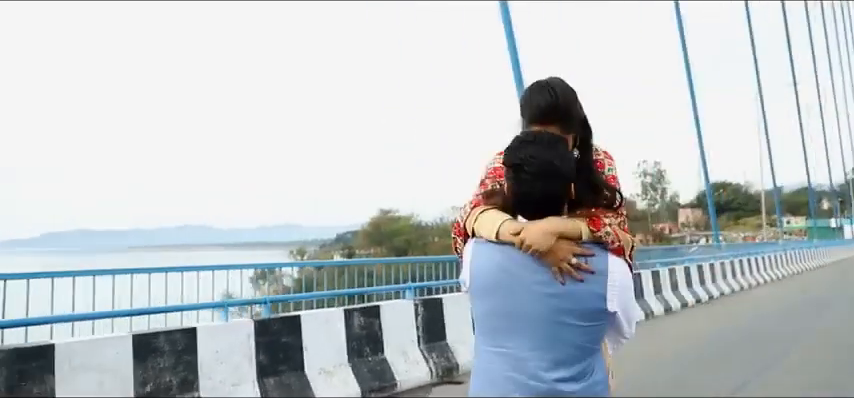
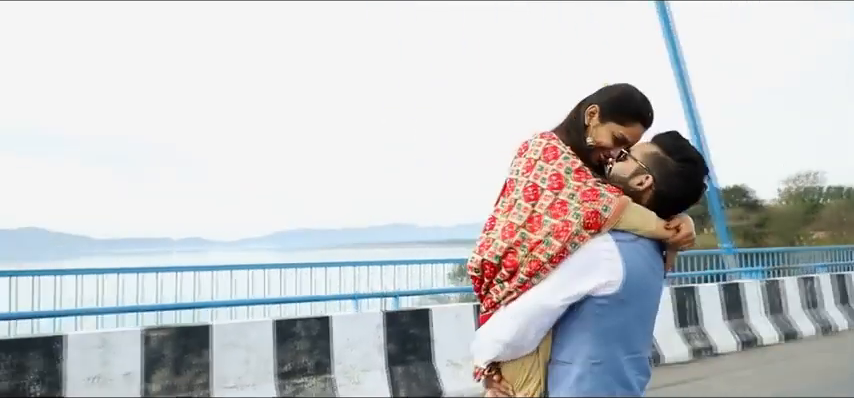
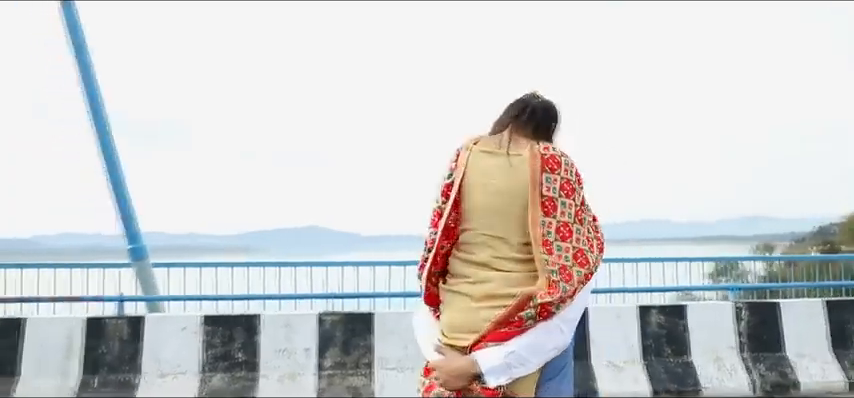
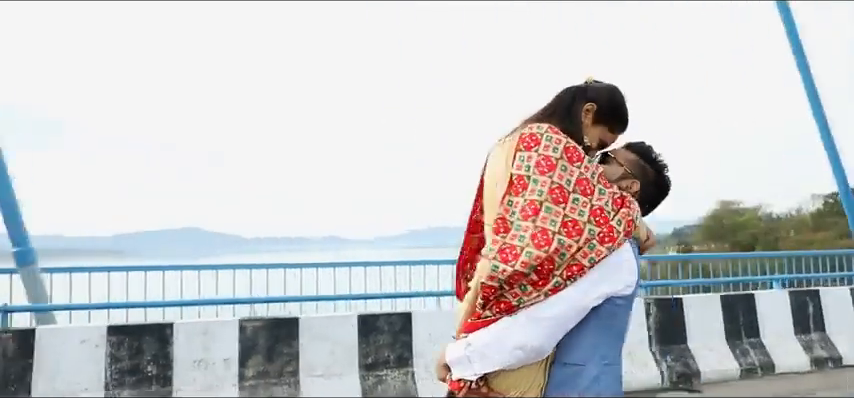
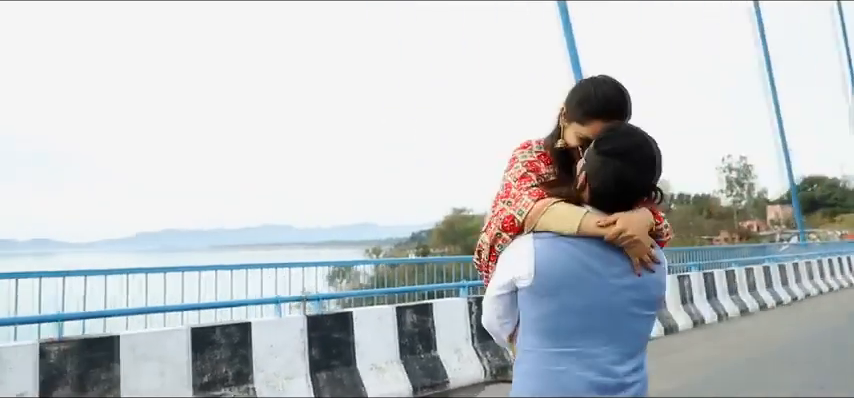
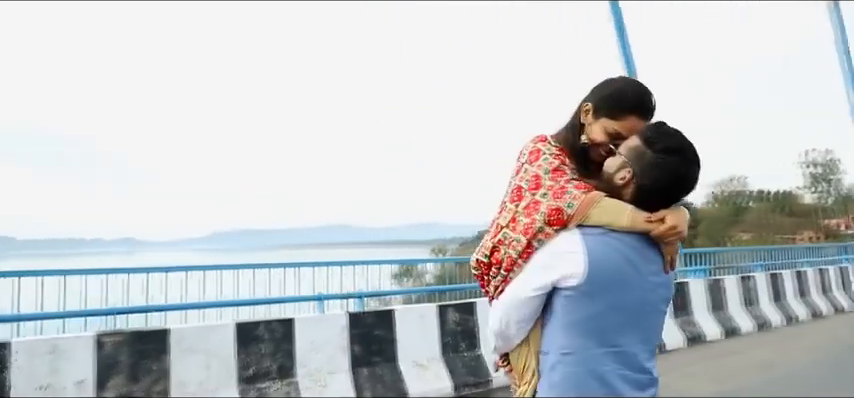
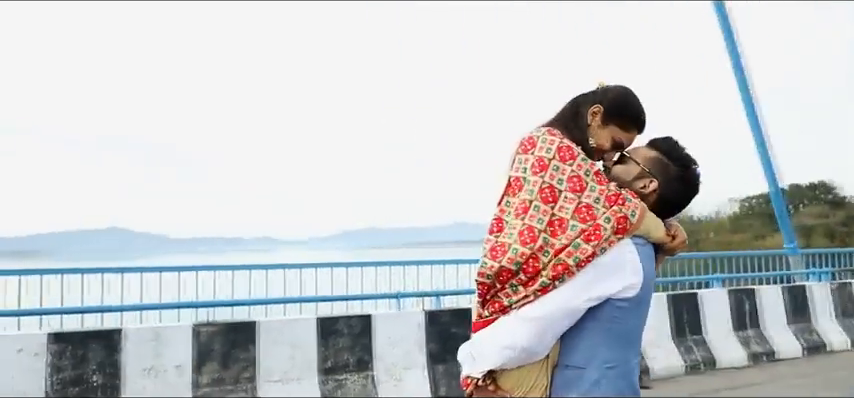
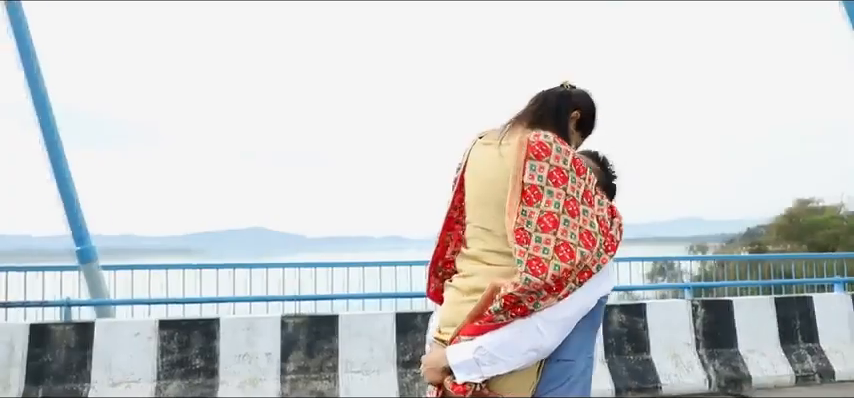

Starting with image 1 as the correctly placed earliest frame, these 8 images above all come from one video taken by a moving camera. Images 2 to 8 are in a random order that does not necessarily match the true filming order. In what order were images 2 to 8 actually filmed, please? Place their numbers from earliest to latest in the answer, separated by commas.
5, 6, 2, 7, 4, 8, 3
